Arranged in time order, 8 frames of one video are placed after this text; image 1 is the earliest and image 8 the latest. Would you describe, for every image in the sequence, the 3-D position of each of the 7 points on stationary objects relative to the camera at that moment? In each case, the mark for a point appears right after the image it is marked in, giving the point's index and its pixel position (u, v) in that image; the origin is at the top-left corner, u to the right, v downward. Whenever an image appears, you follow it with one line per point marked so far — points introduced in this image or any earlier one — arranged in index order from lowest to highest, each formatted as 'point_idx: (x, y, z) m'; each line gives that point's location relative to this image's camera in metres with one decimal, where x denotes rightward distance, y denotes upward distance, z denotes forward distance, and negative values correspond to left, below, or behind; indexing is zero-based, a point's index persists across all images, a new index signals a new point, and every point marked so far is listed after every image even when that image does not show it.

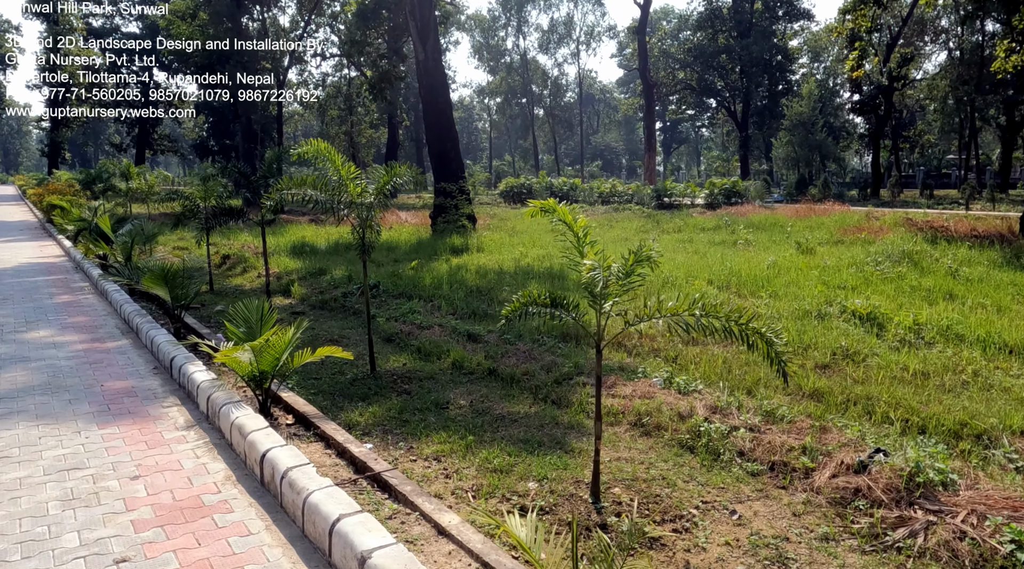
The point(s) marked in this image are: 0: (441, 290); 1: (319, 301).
0: (-0.8, -0.1, +9.3) m
1: (-2.2, -0.2, +9.0) m
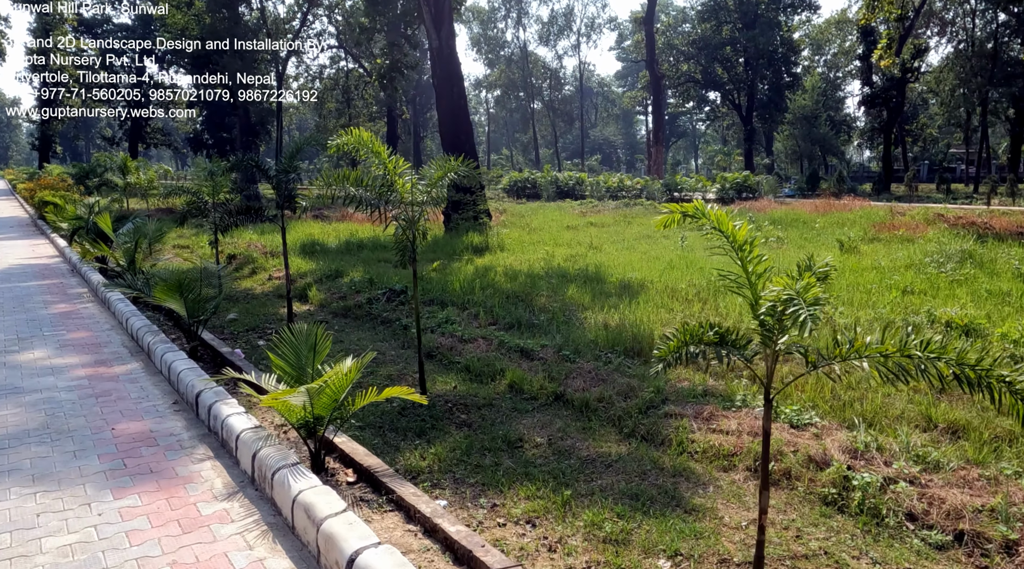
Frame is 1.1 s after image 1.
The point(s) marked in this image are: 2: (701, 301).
0: (-0.4, -0.1, +8.5) m
1: (-1.7, -0.2, +8.2) m
2: (+1.9, -0.2, +8.2) m
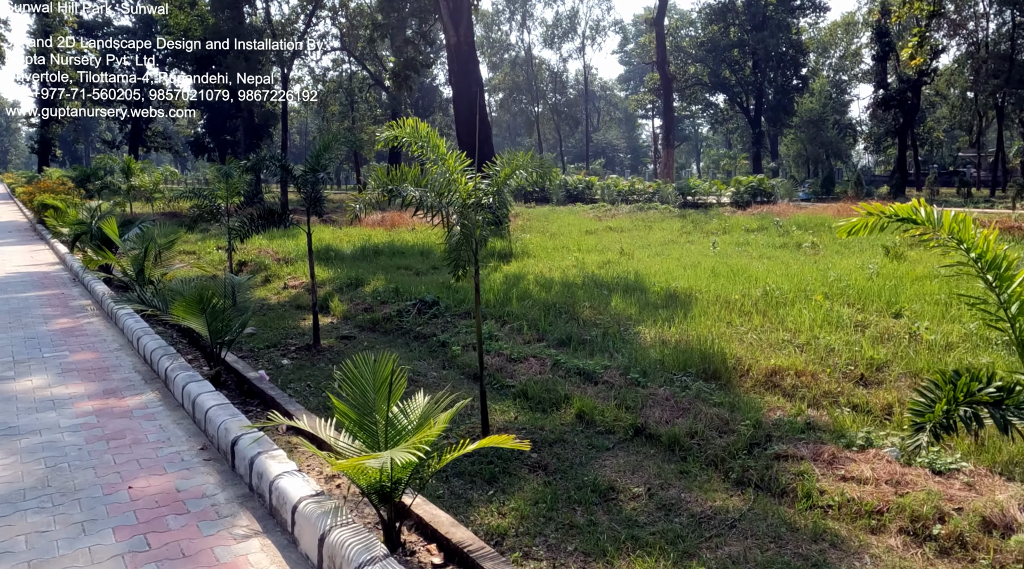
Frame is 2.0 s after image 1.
0: (0.0, -0.2, +7.8) m
1: (-1.3, -0.4, +7.5) m
2: (+2.3, -0.3, +7.5) m
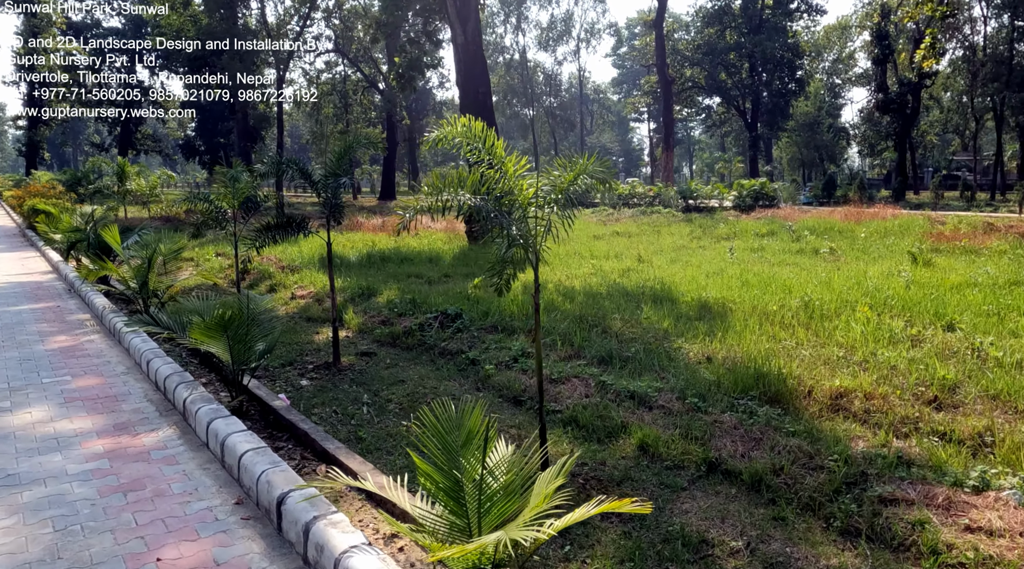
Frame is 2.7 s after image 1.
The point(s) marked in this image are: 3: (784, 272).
0: (+0.2, -0.3, +7.3) m
1: (-1.1, -0.5, +7.0) m
2: (+2.6, -0.4, +7.1) m
3: (+3.7, +0.2, +10.9) m
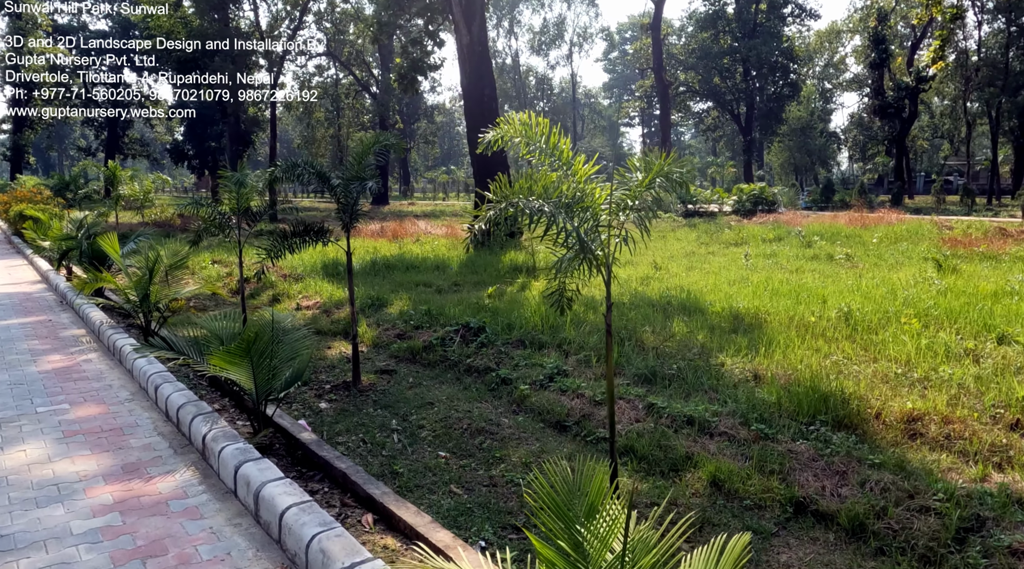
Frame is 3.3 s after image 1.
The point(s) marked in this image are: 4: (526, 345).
0: (+0.5, -0.4, +6.9) m
1: (-0.9, -0.5, +6.6) m
2: (+2.8, -0.5, +6.7) m
3: (+3.8, +0.1, +10.5) m
4: (+0.1, -0.5, +6.5) m
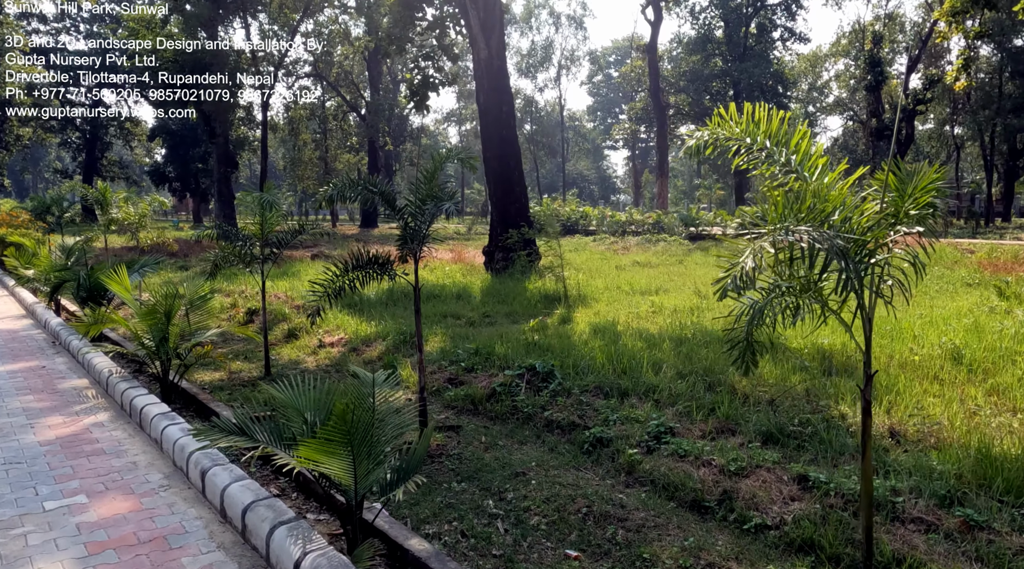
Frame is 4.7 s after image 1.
0: (+1.0, -0.7, +6.0) m
1: (-0.3, -0.8, +5.6) m
2: (+3.3, -0.7, +5.8) m
3: (+4.3, -0.3, +9.6) m
4: (+0.7, -0.8, +5.6) m
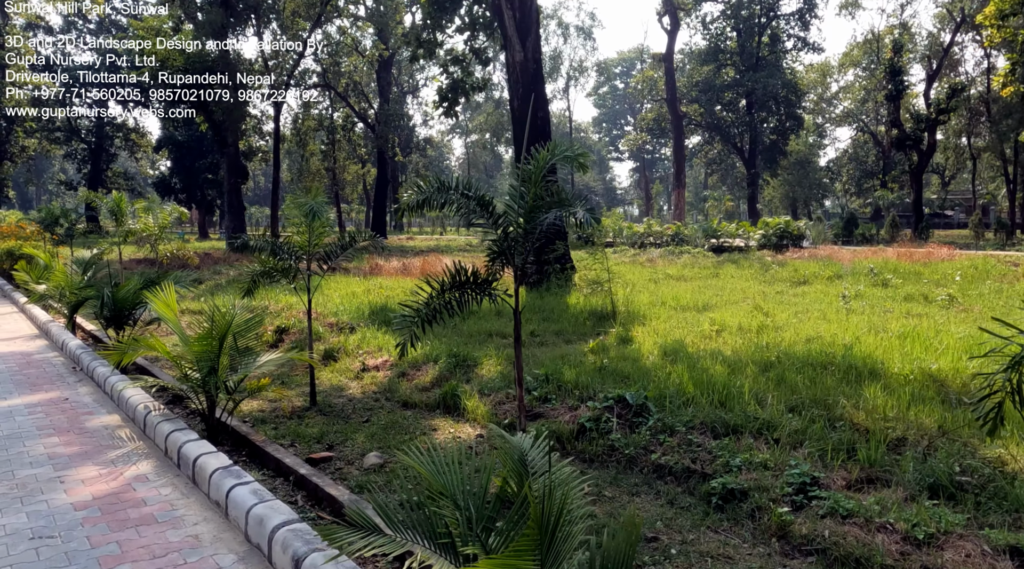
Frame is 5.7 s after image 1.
0: (+1.6, -0.8, +5.2) m
1: (+0.2, -0.9, +4.9) m
2: (+3.9, -0.9, +5.1) m
3: (+4.8, -0.5, +8.9) m
4: (+1.2, -0.9, +4.8) m
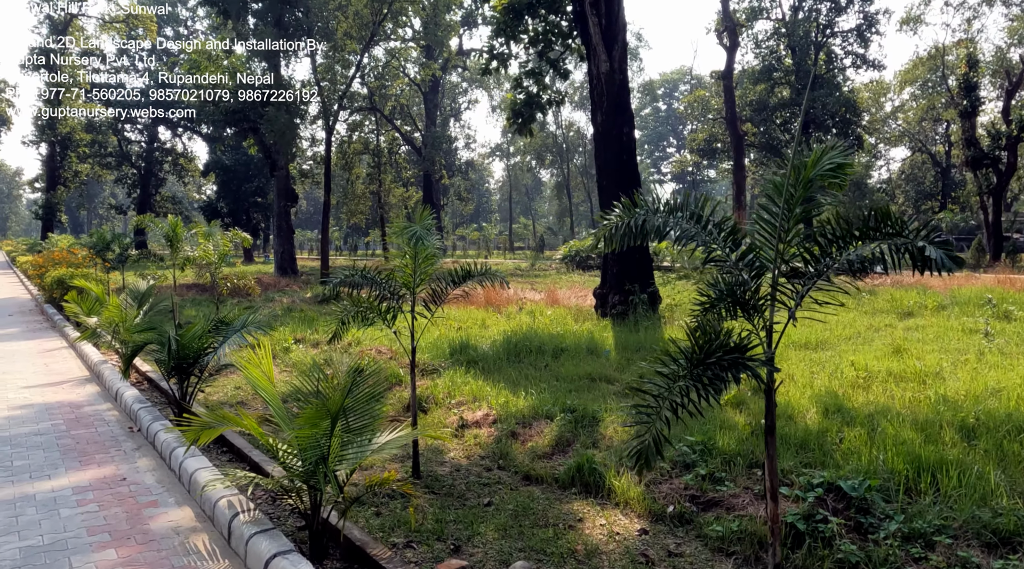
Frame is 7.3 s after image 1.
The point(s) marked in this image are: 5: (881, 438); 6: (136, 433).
0: (+2.5, -1.1, +4.0) m
1: (+1.1, -1.2, +3.7) m
2: (+4.8, -1.1, +3.7) m
3: (+5.9, -0.8, +7.5) m
4: (+2.1, -1.1, +3.6) m
5: (+2.4, -1.0, +5.3) m
6: (-2.3, -0.9, +5.0) m
